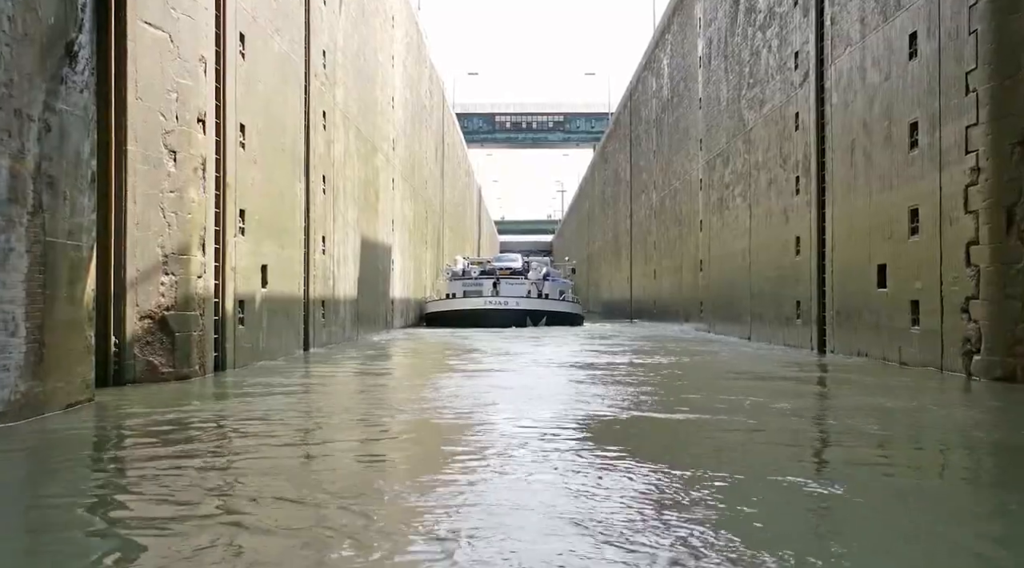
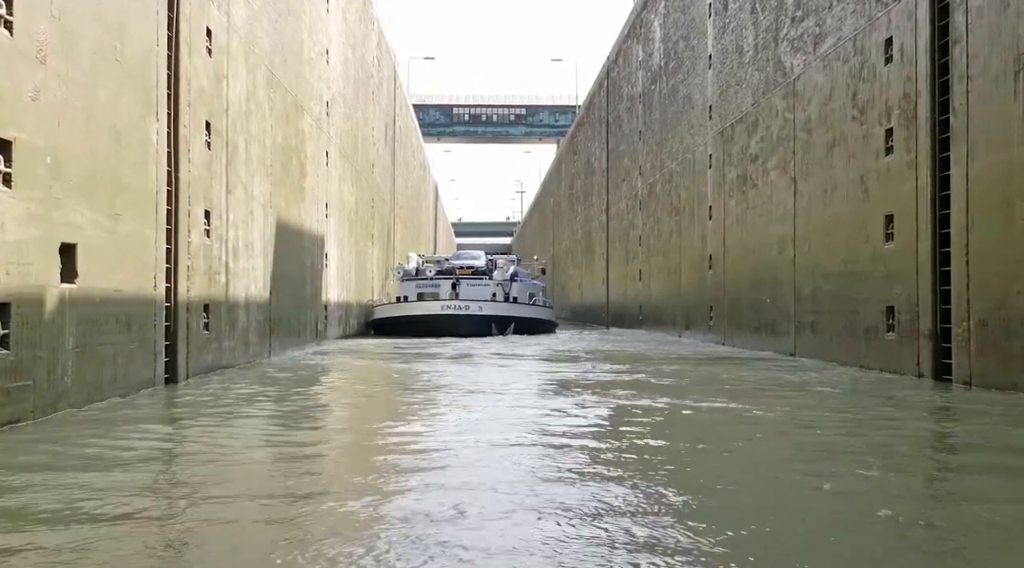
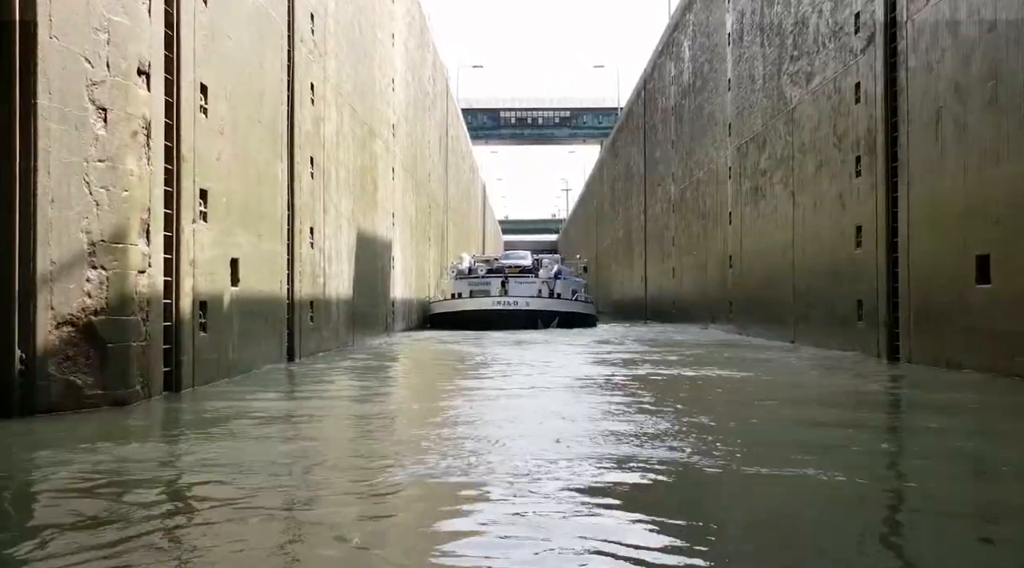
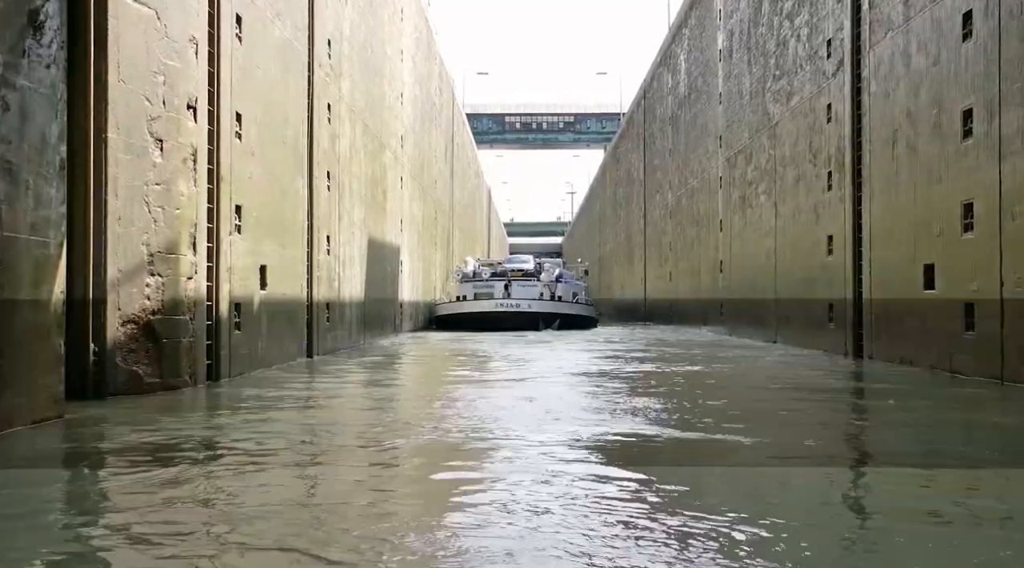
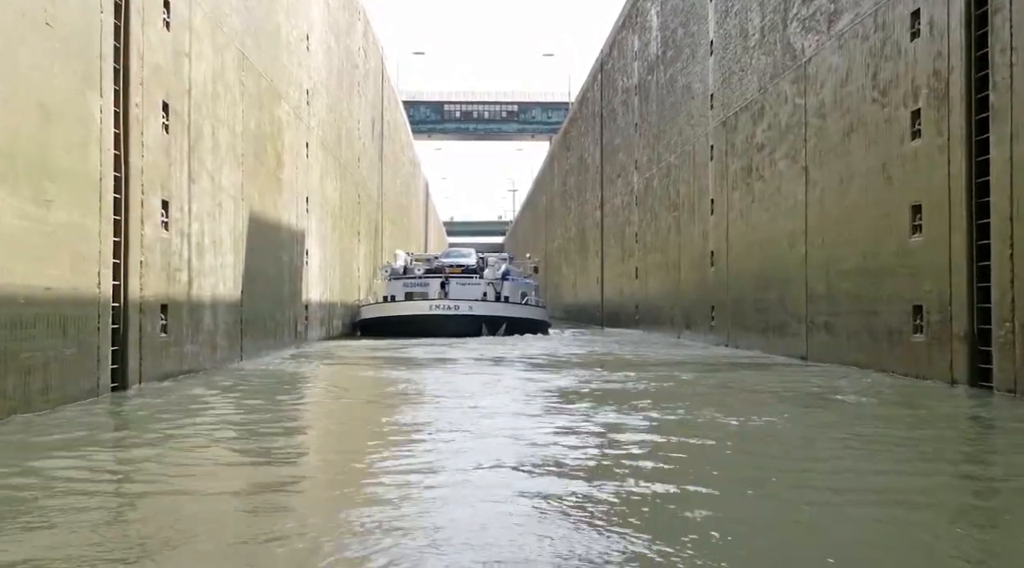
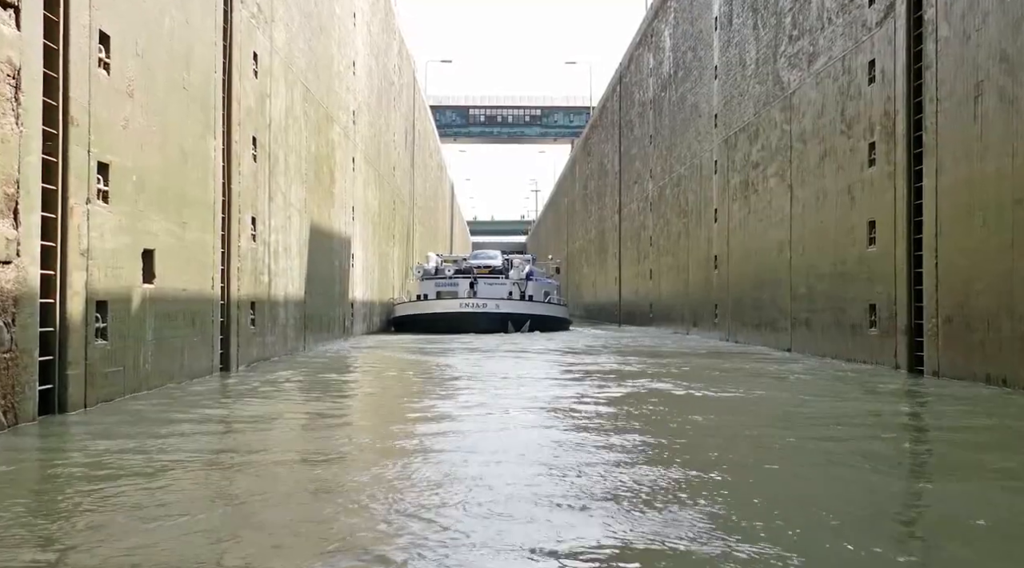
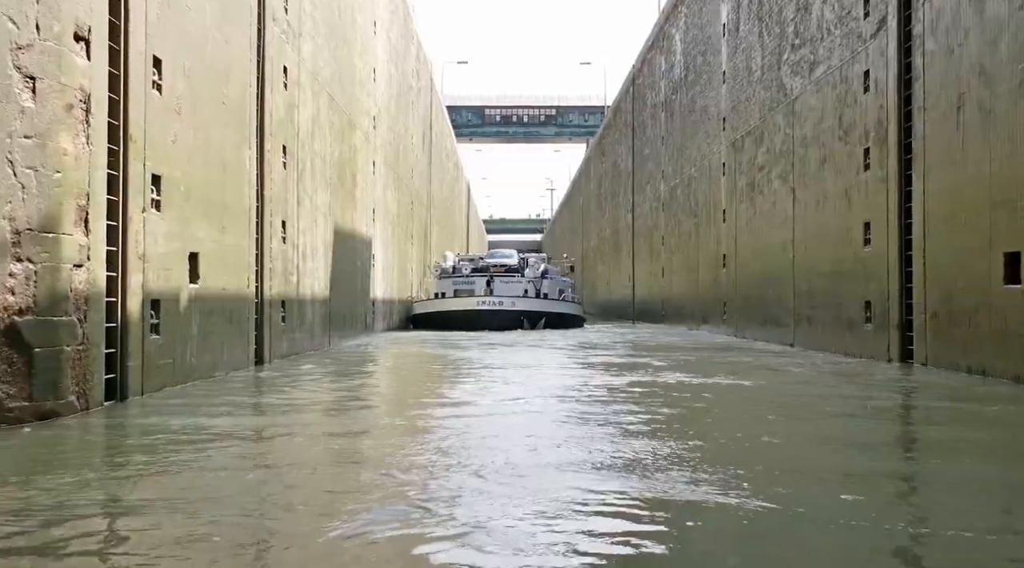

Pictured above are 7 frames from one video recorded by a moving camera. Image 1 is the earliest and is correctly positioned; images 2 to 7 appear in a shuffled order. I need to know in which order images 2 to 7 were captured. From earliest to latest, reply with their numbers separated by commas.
4, 3, 7, 6, 2, 5
